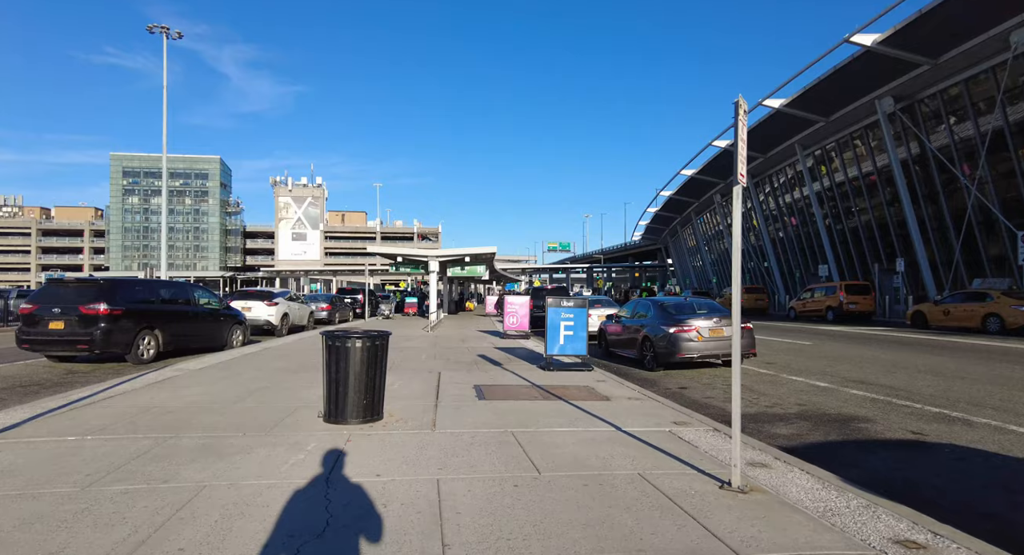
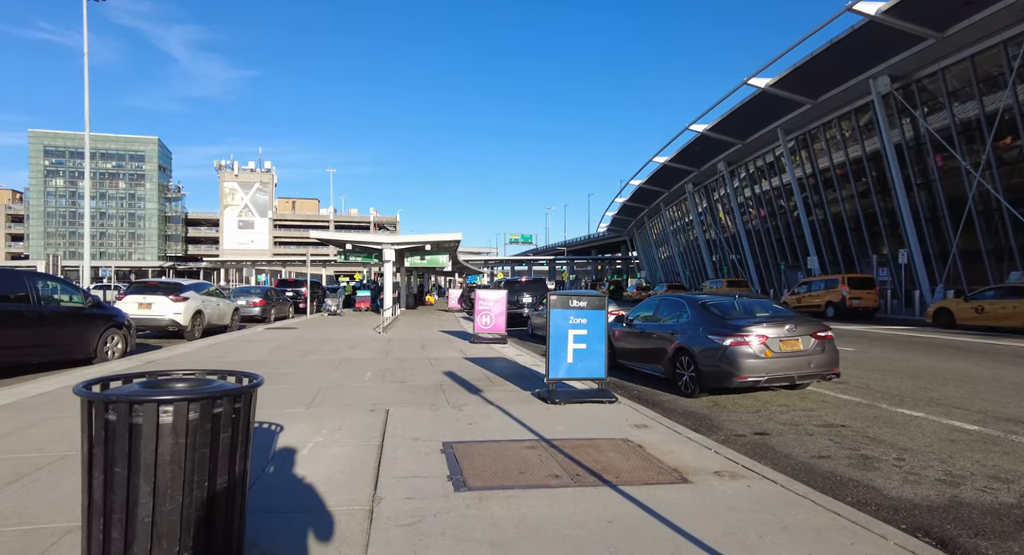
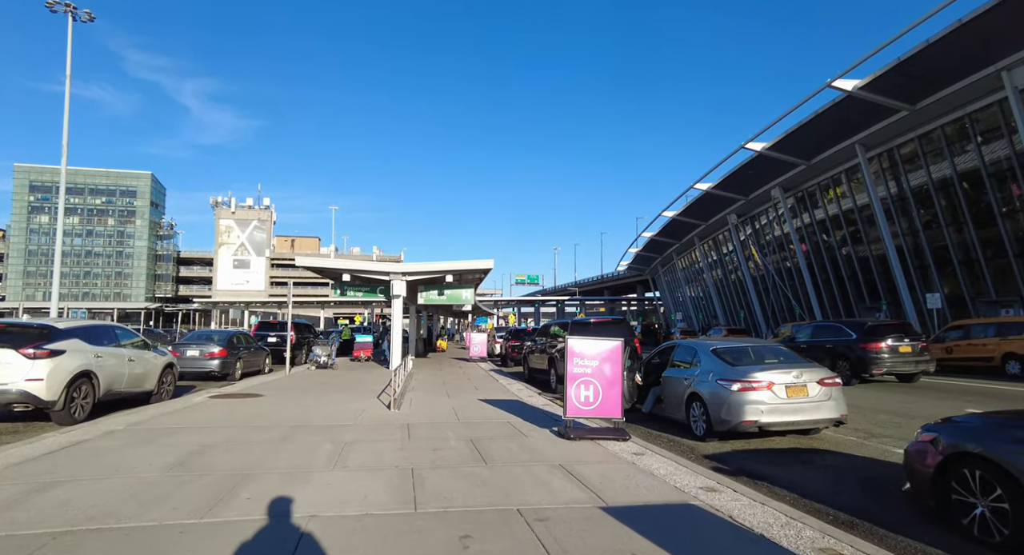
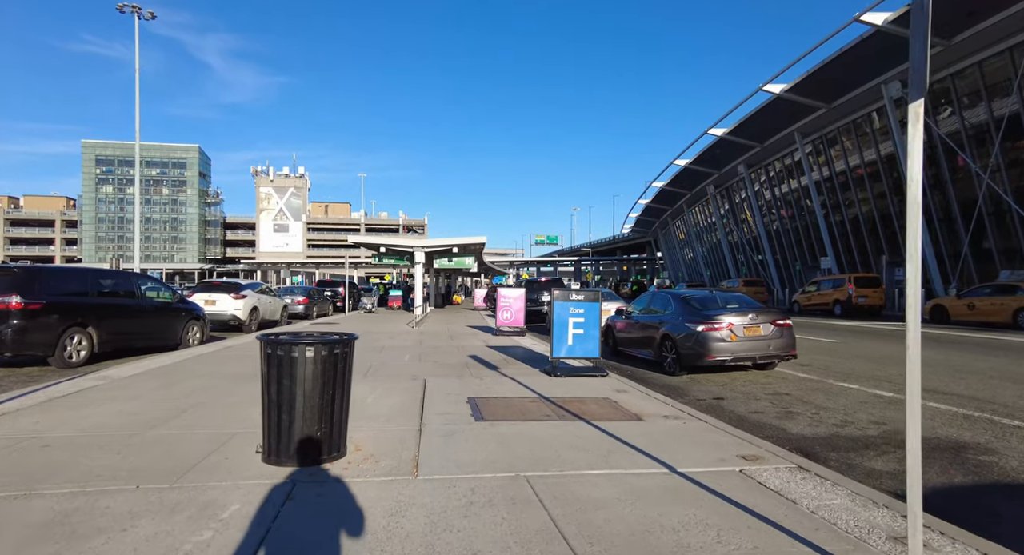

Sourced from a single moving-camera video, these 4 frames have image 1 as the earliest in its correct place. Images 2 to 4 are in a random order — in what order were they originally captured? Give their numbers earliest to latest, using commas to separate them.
4, 2, 3
